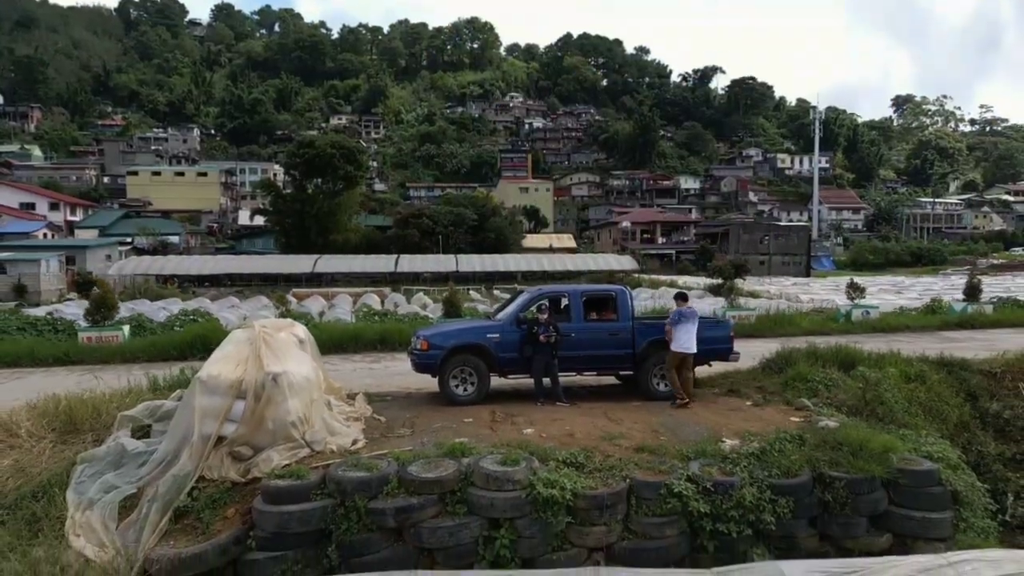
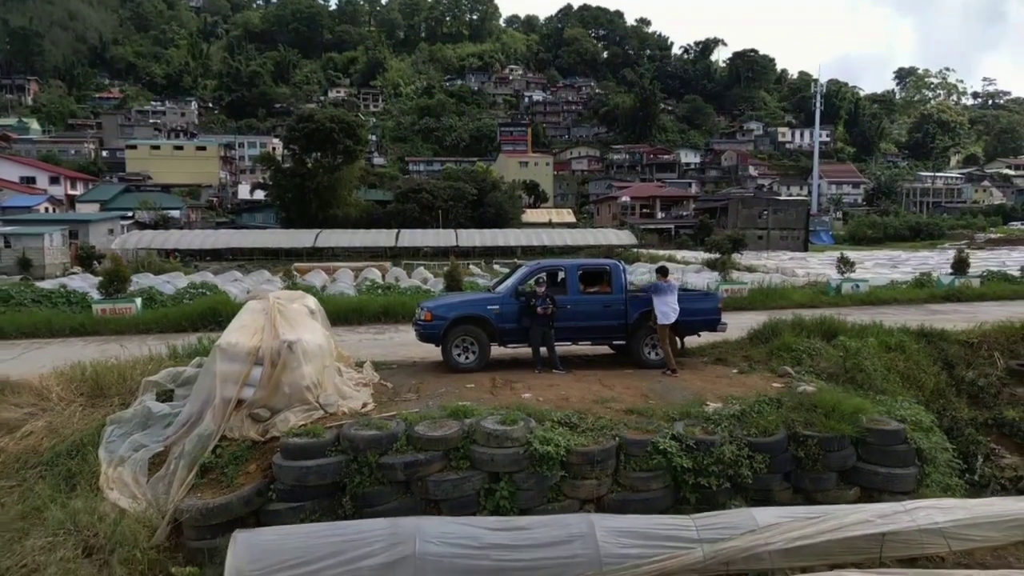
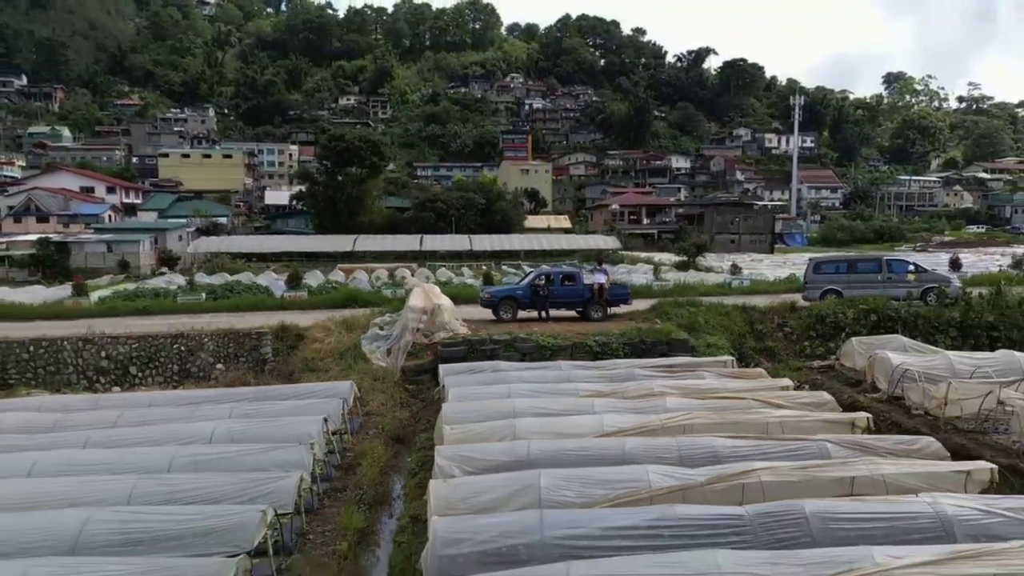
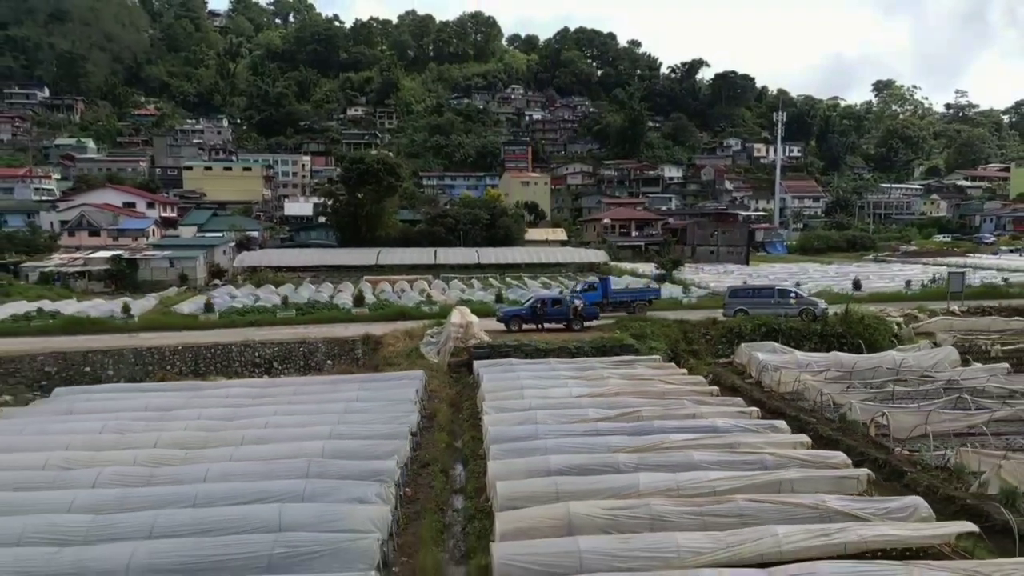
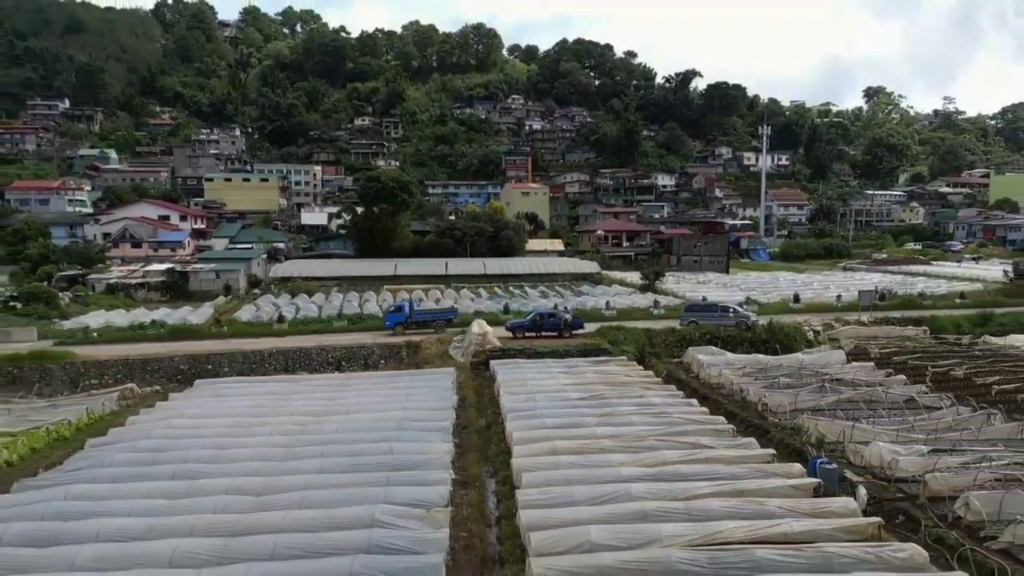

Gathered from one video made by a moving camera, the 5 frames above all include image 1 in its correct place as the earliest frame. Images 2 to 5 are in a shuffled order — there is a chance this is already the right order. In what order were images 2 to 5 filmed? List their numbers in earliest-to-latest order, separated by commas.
2, 3, 4, 5
